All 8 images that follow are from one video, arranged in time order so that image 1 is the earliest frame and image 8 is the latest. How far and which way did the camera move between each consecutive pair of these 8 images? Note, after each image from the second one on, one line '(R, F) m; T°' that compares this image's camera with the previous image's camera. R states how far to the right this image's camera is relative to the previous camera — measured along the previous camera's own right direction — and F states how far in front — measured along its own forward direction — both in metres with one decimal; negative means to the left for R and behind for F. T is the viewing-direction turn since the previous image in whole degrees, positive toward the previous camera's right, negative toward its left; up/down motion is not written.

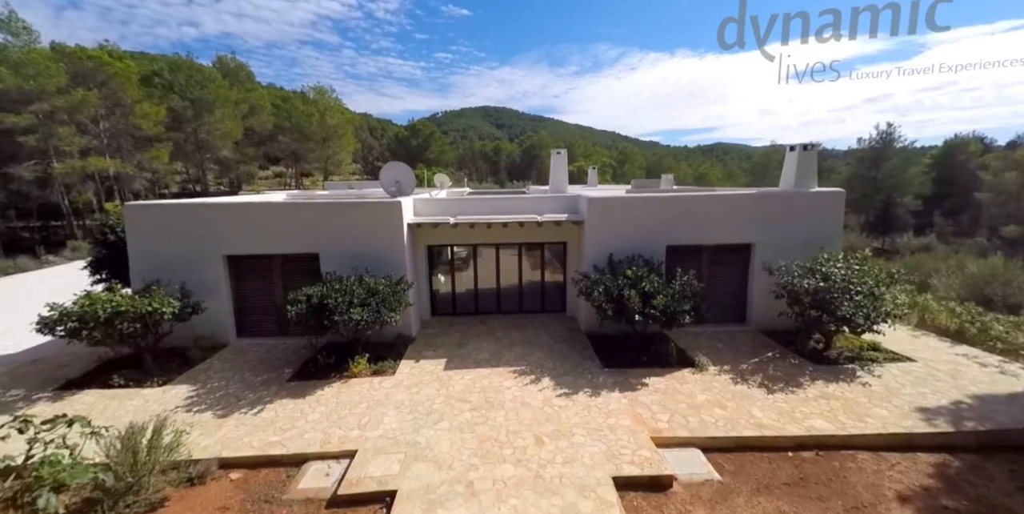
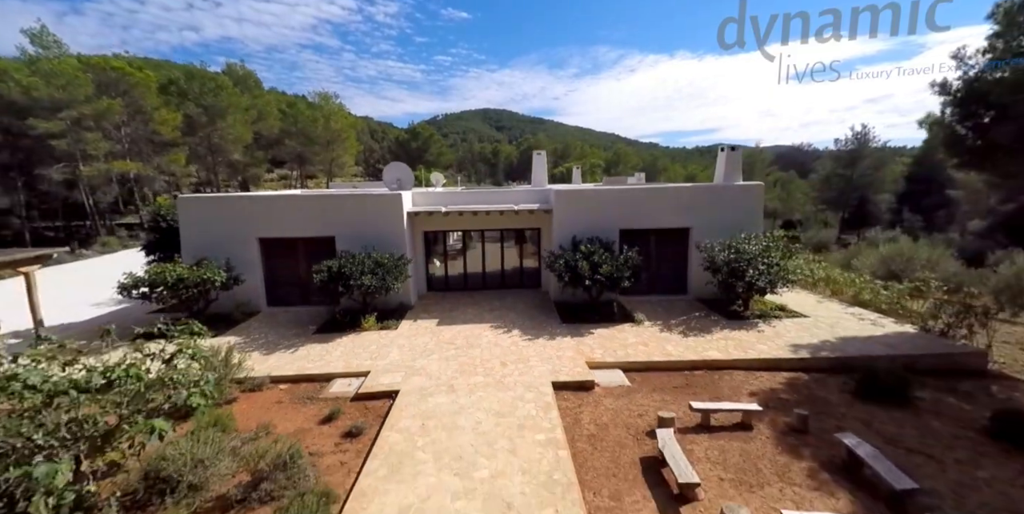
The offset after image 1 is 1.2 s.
(+0.6, -2.1) m; 0°
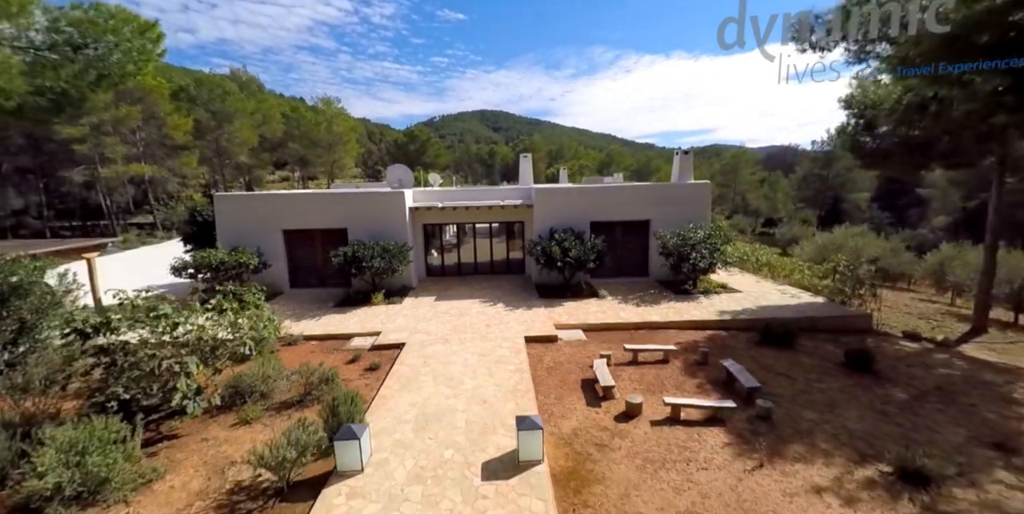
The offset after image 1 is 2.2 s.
(+0.4, -2.1) m; 0°
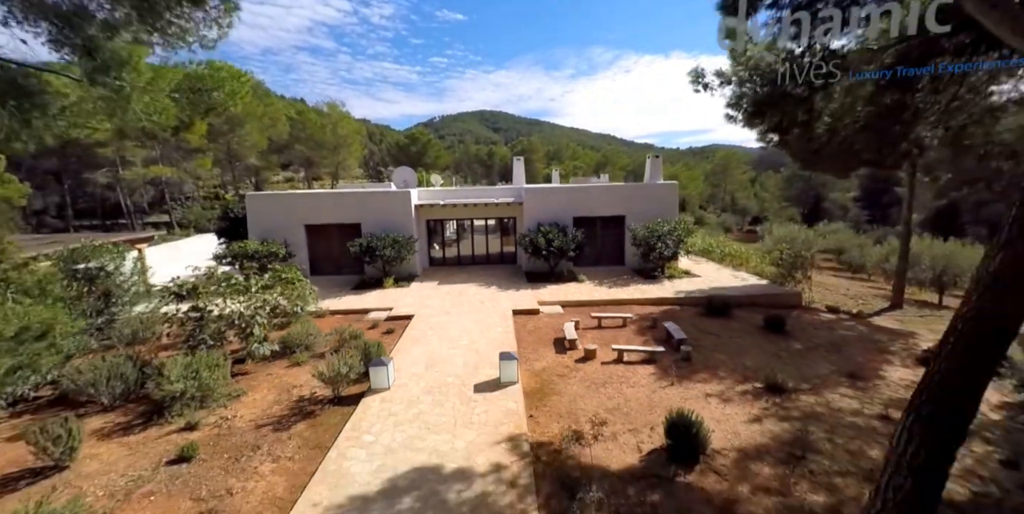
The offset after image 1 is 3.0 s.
(+0.3, -2.0) m; 0°
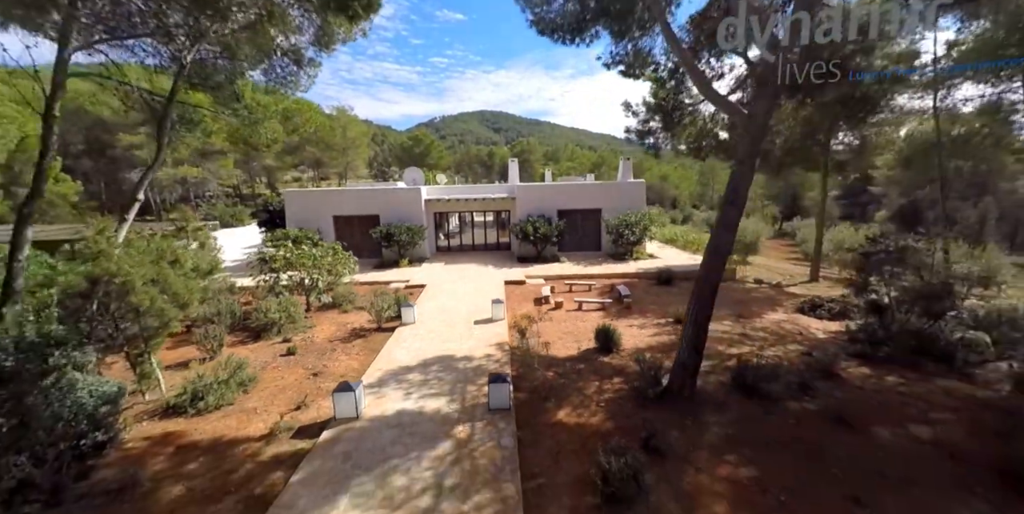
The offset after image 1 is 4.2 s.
(+0.3, -3.1) m; 0°
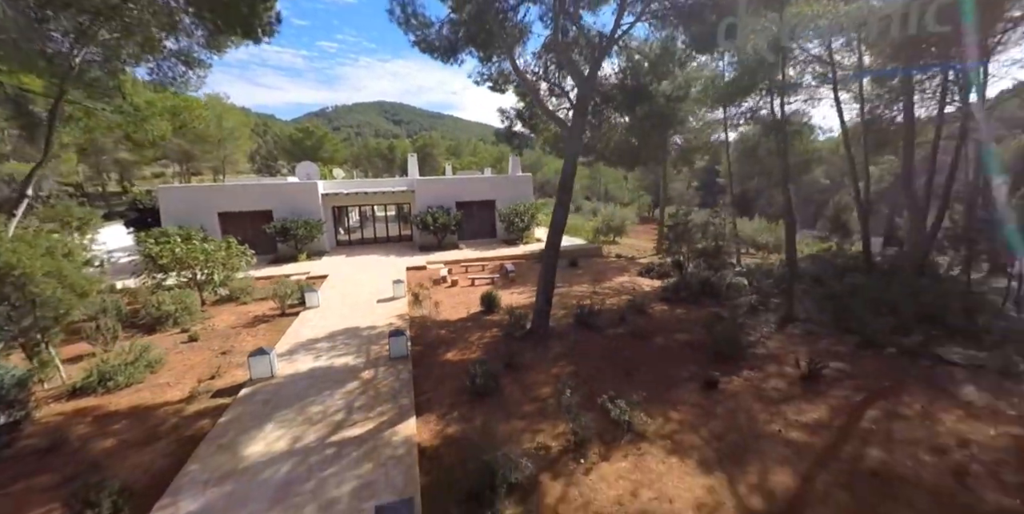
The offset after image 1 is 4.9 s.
(+0.3, -1.9) m; +13°
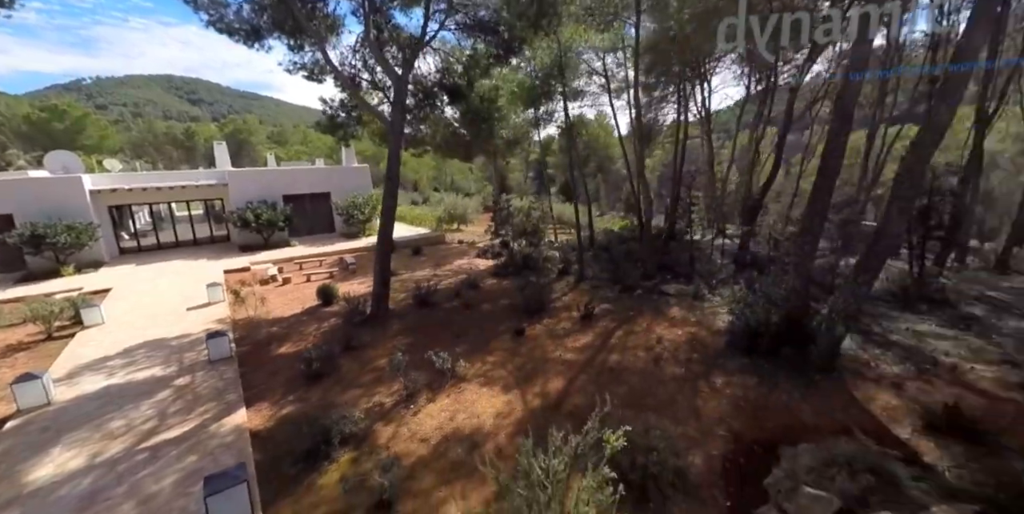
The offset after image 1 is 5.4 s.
(+0.3, -1.0) m; +21°
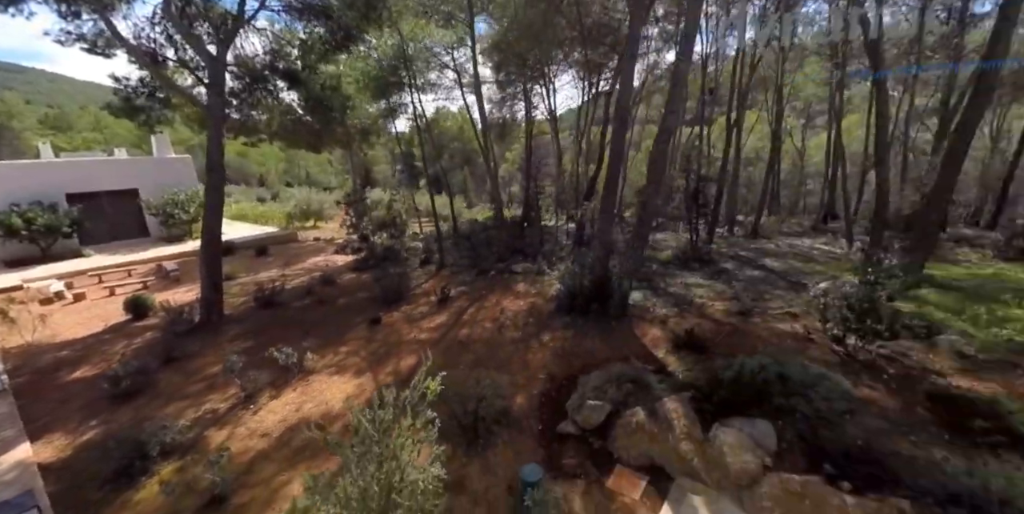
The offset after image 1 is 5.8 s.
(+0.4, -0.6) m; +18°
